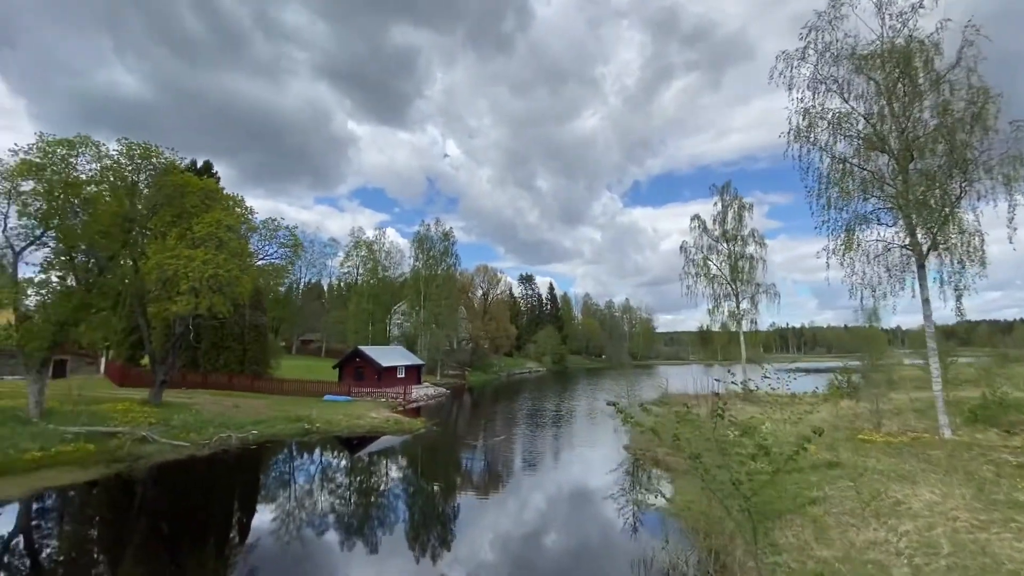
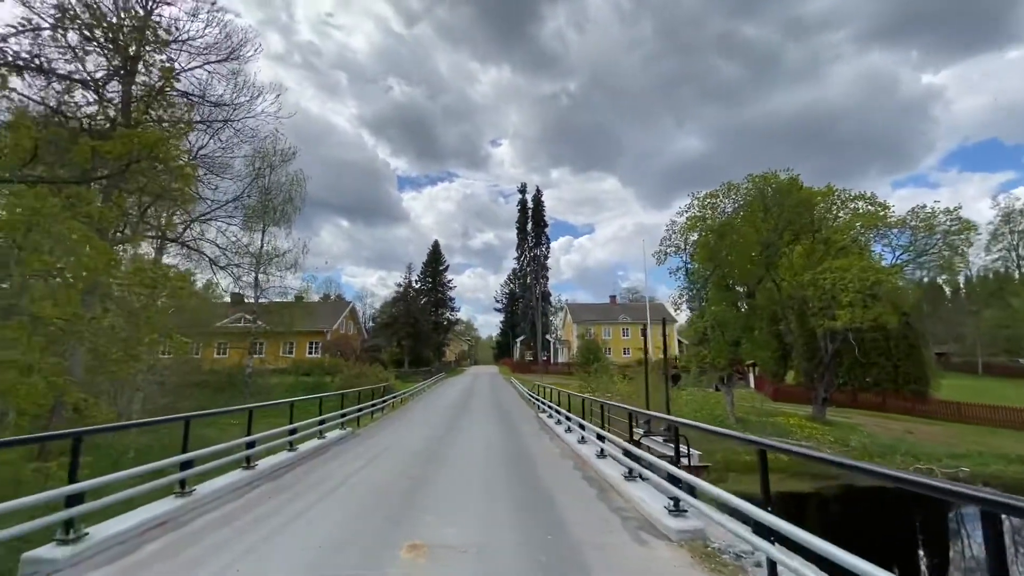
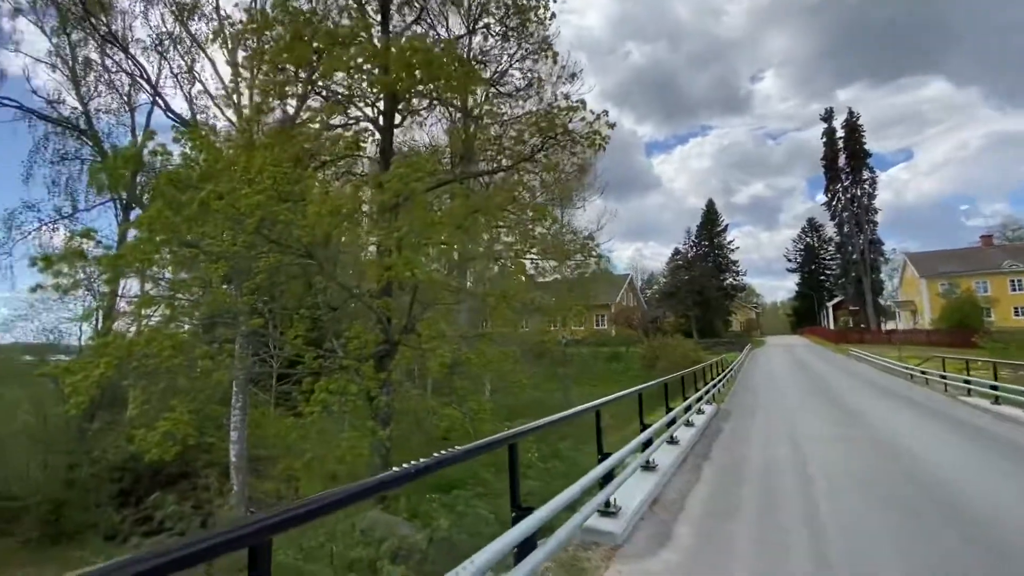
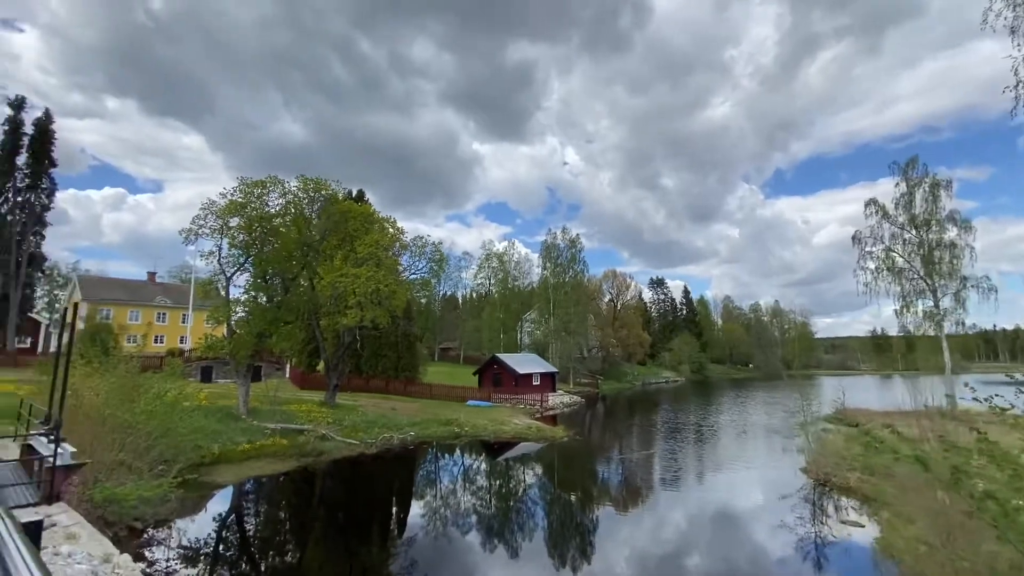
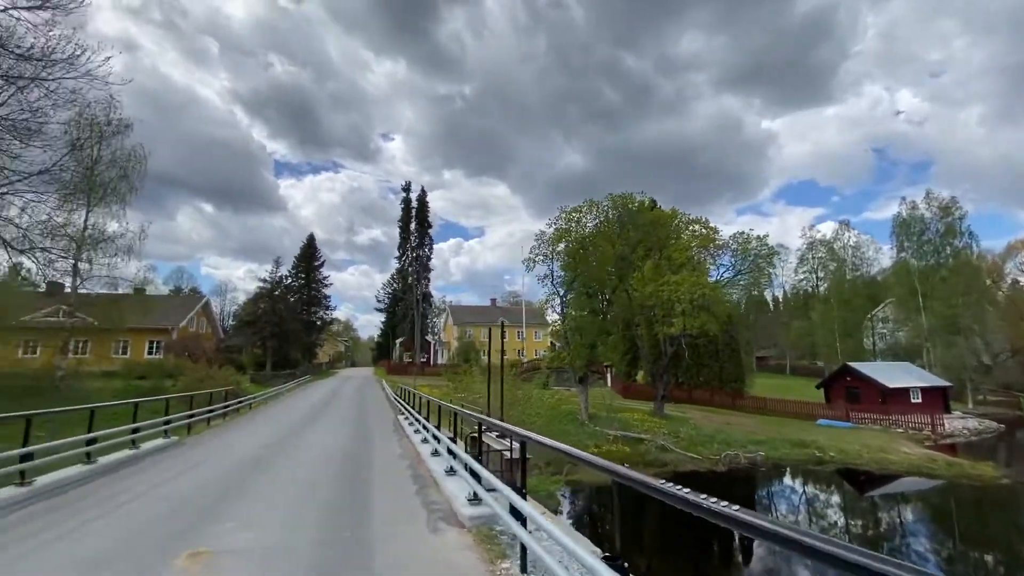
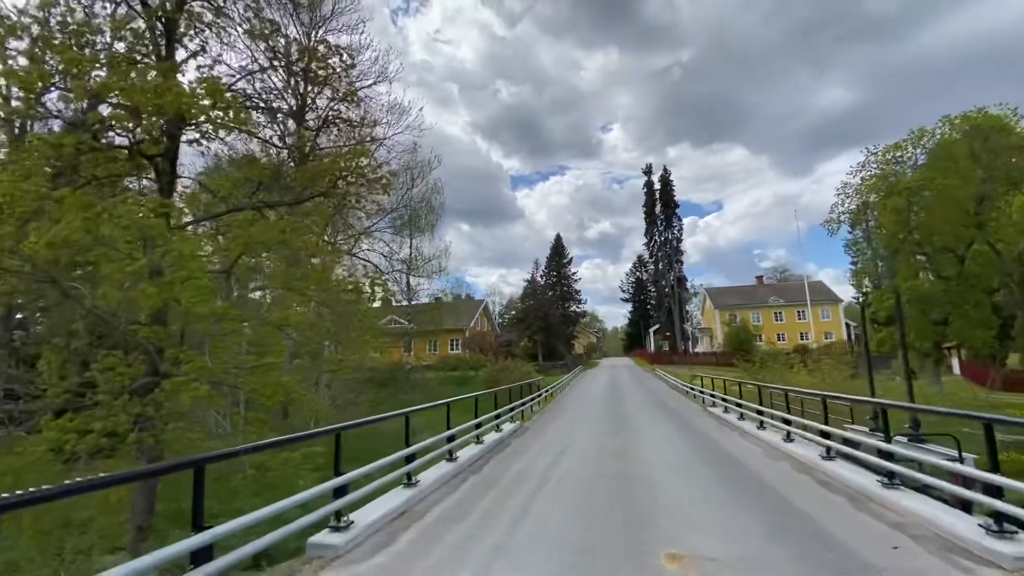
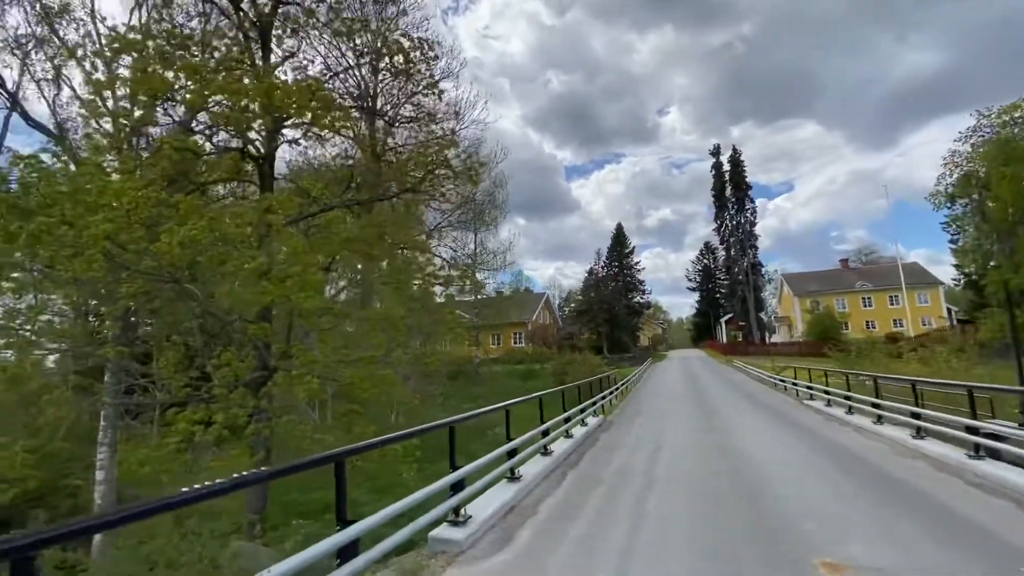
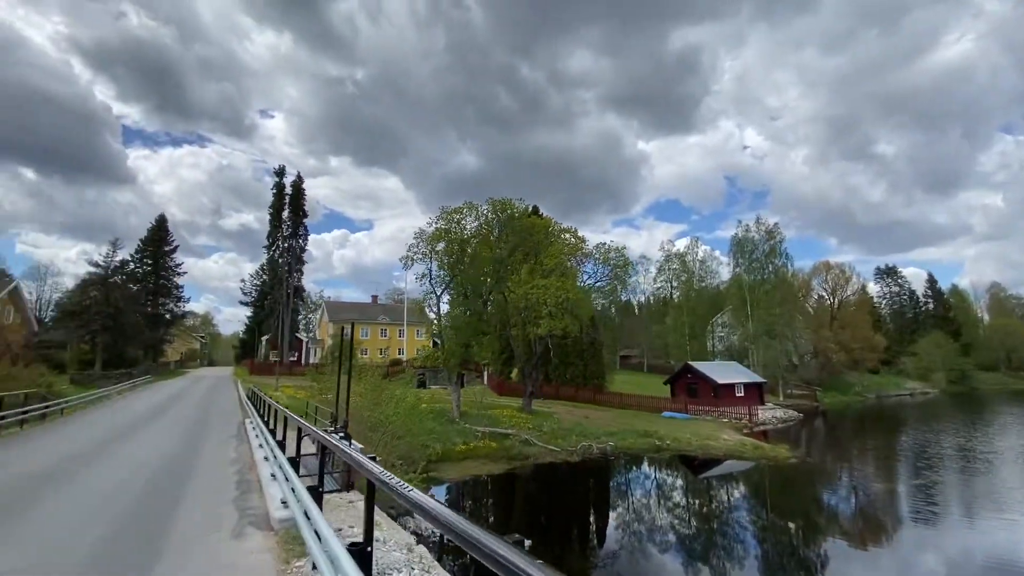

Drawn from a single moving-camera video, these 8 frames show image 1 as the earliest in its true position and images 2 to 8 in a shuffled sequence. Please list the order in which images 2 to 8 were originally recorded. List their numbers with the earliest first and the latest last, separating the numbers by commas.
4, 8, 5, 2, 6, 7, 3
